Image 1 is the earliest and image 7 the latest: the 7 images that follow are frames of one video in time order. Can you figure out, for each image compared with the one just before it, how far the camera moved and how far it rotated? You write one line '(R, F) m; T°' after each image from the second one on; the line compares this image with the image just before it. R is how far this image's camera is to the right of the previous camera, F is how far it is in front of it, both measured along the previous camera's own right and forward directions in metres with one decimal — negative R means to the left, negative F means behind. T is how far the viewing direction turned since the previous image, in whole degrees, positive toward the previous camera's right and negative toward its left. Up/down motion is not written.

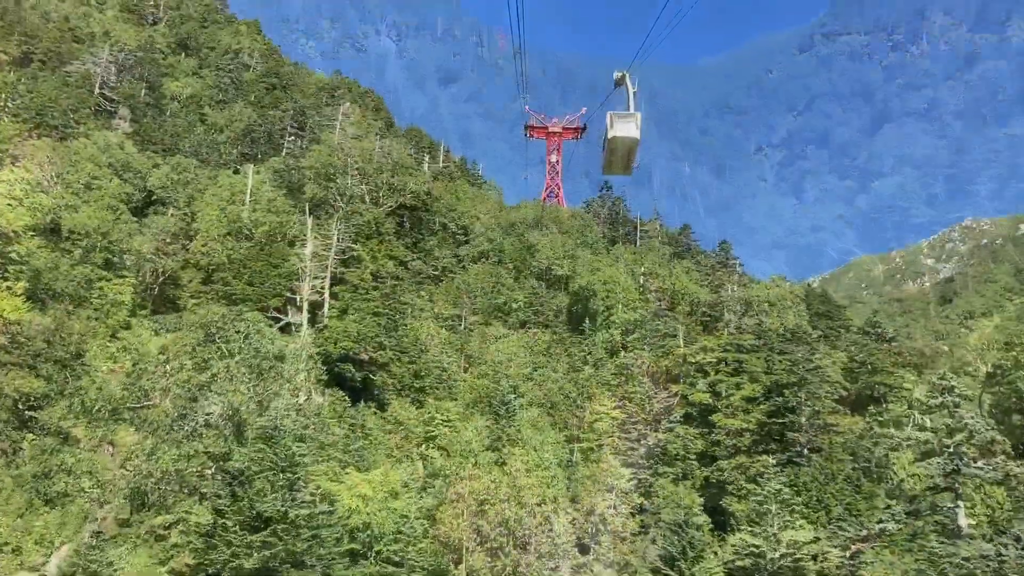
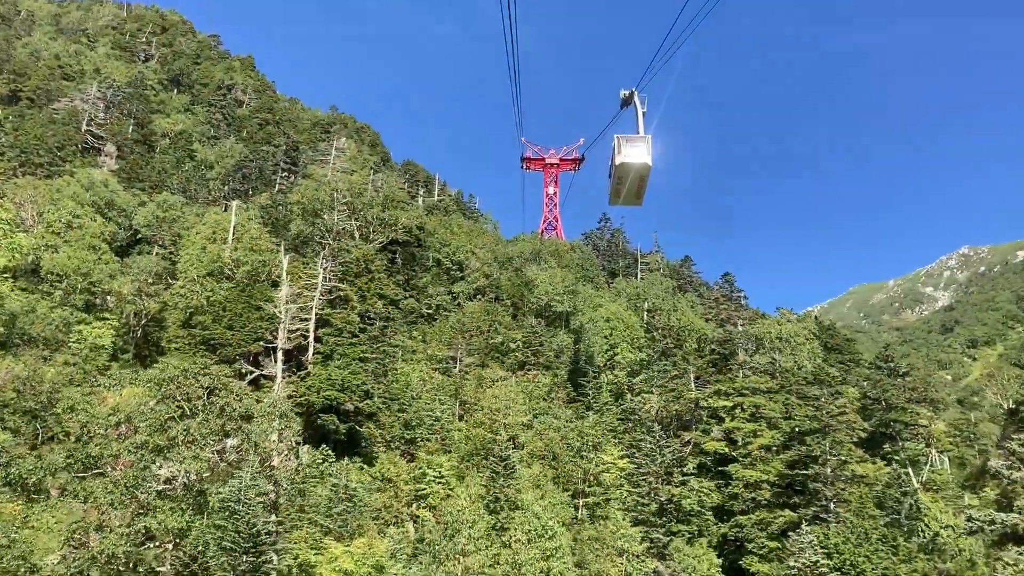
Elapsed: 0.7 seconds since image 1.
(+0.1, +2.5) m; 0°
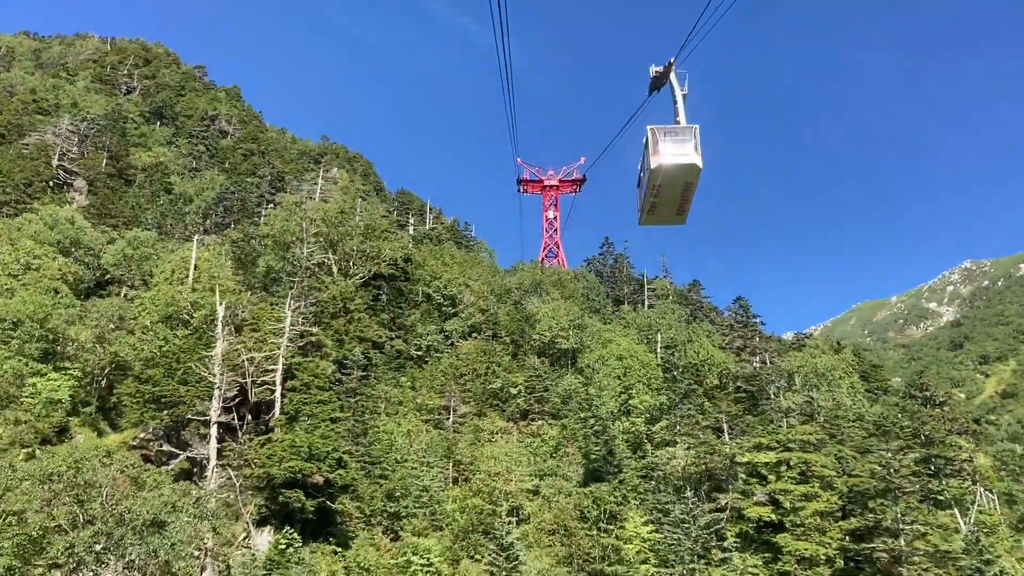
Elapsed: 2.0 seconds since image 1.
(+0.1, +5.2) m; 0°
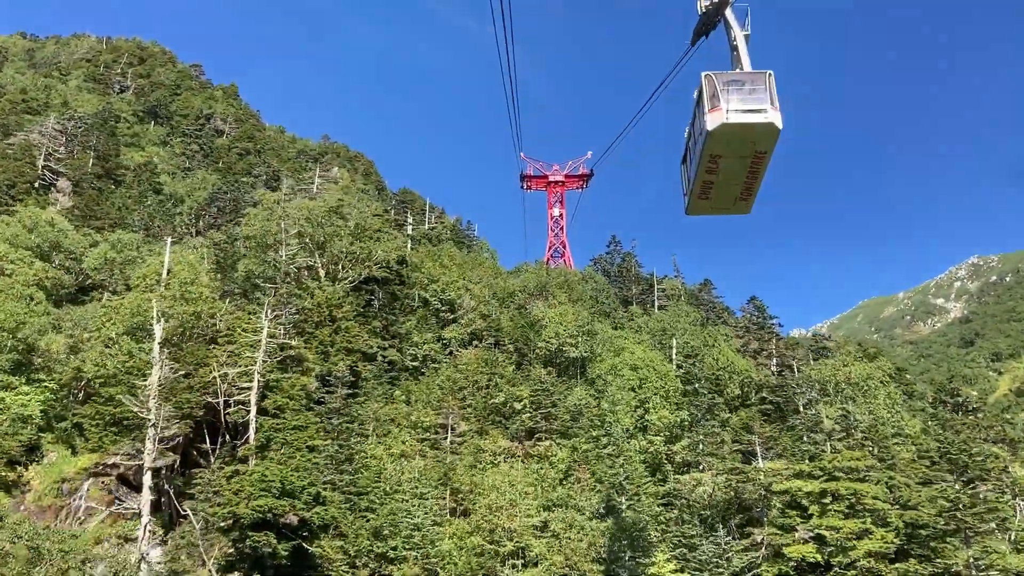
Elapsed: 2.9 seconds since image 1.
(+0.1, +3.6) m; 0°
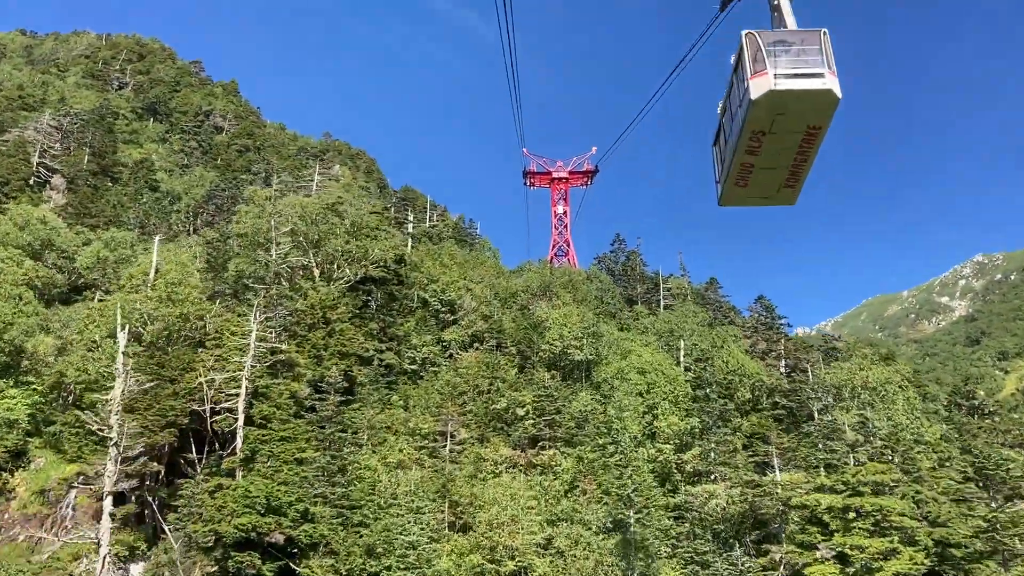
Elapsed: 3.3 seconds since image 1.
(0.0, +1.5) m; 0°
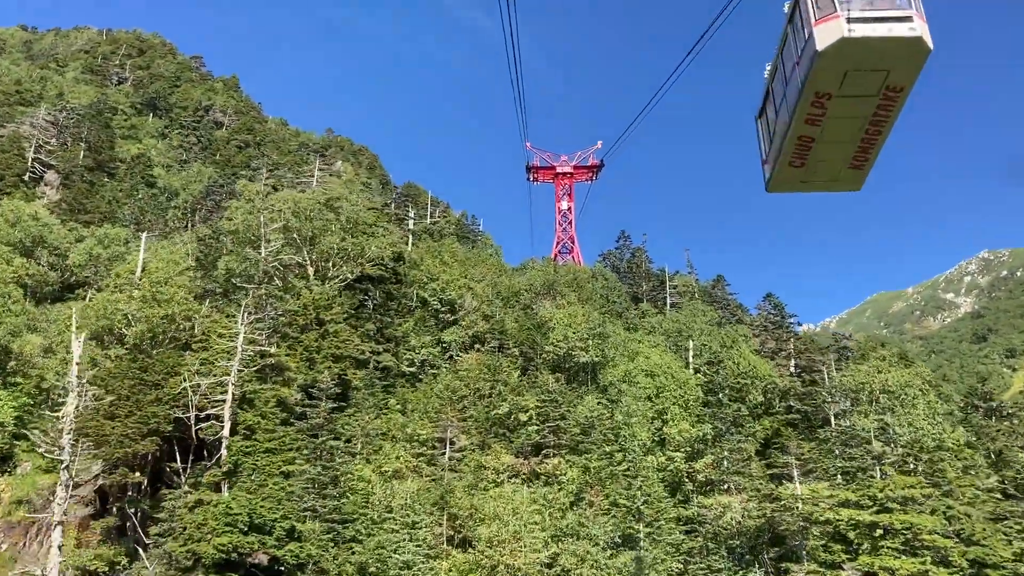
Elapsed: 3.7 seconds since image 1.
(0.0, +1.6) m; 0°
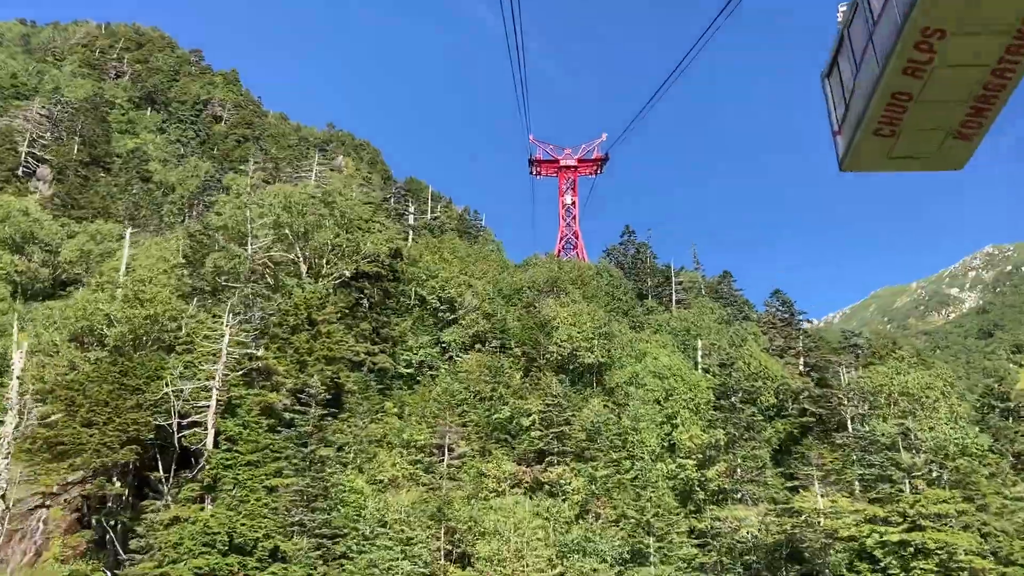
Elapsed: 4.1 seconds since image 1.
(0.0, +1.6) m; 0°
